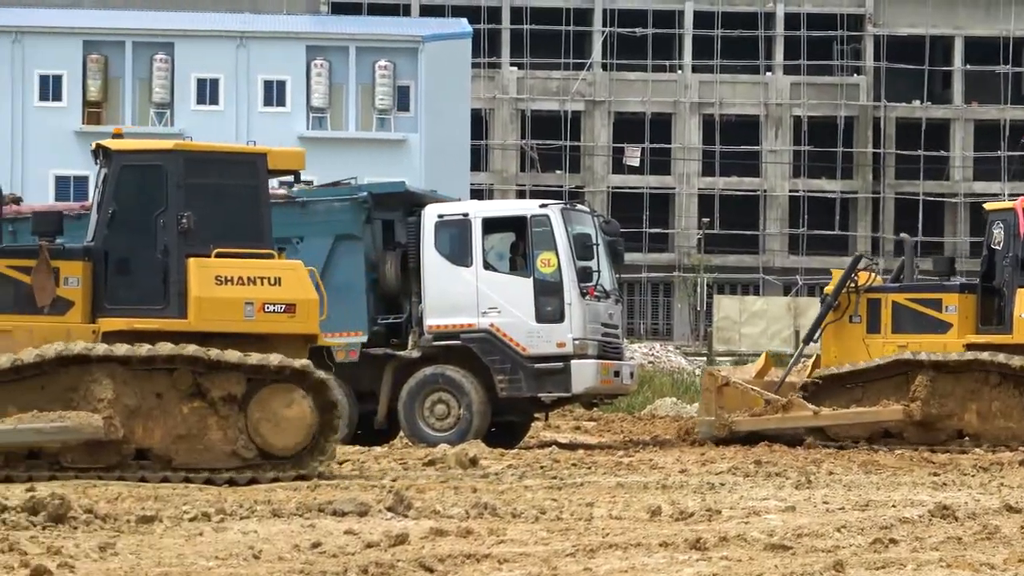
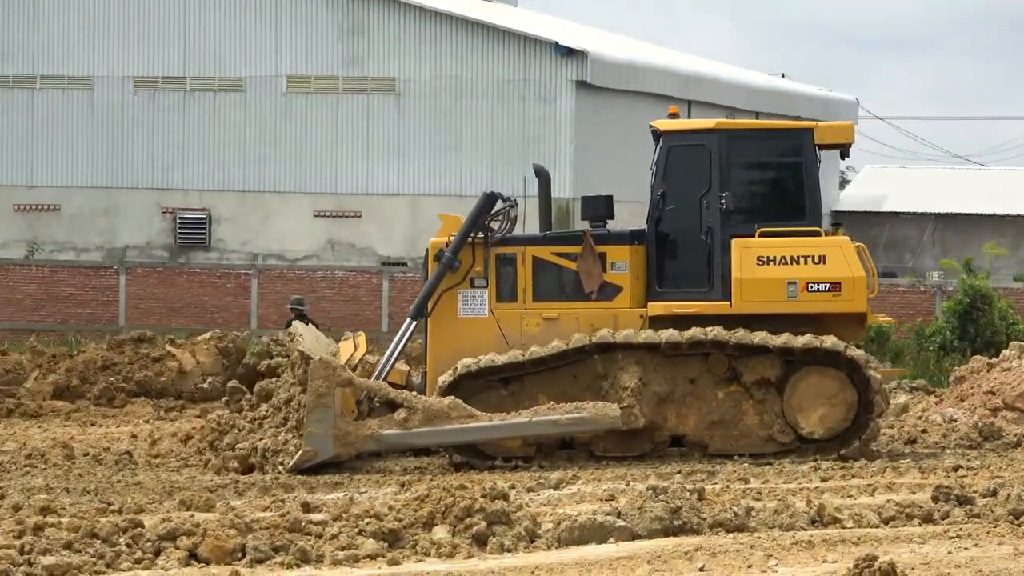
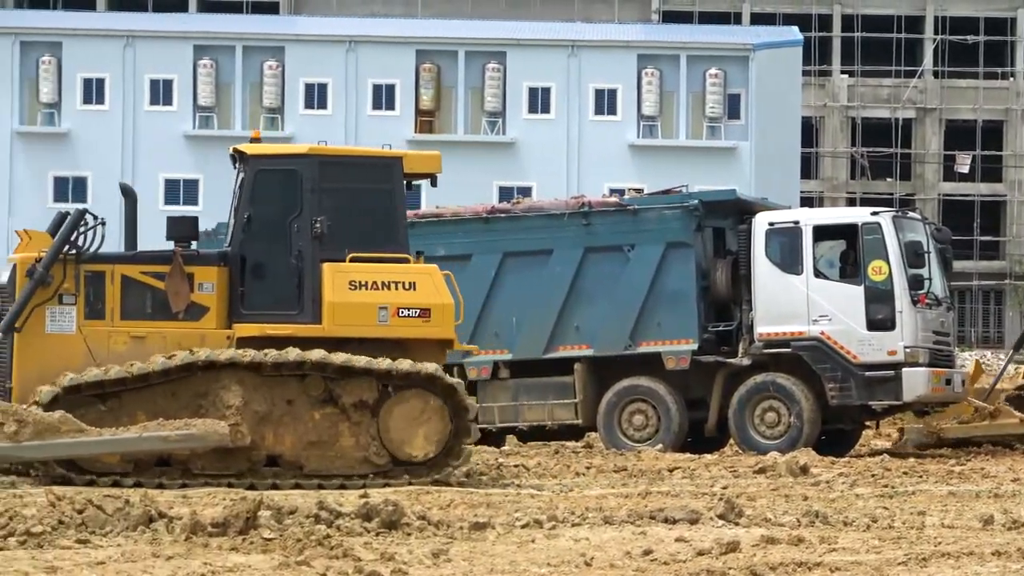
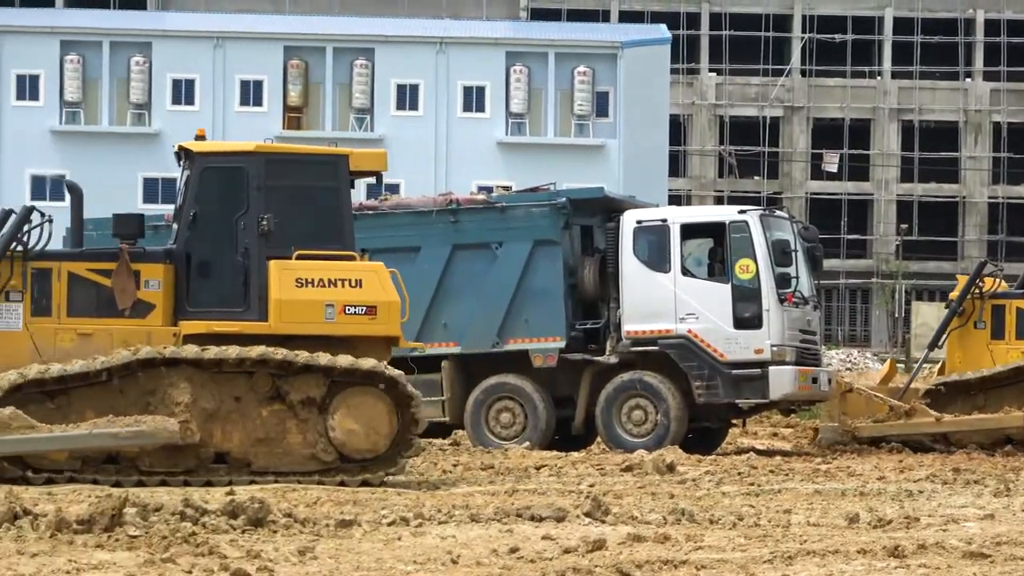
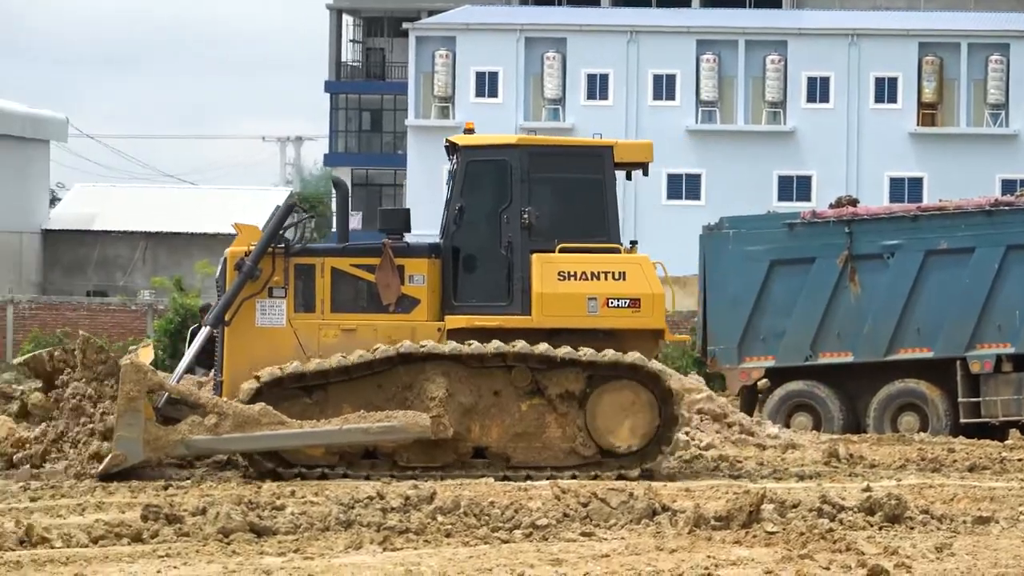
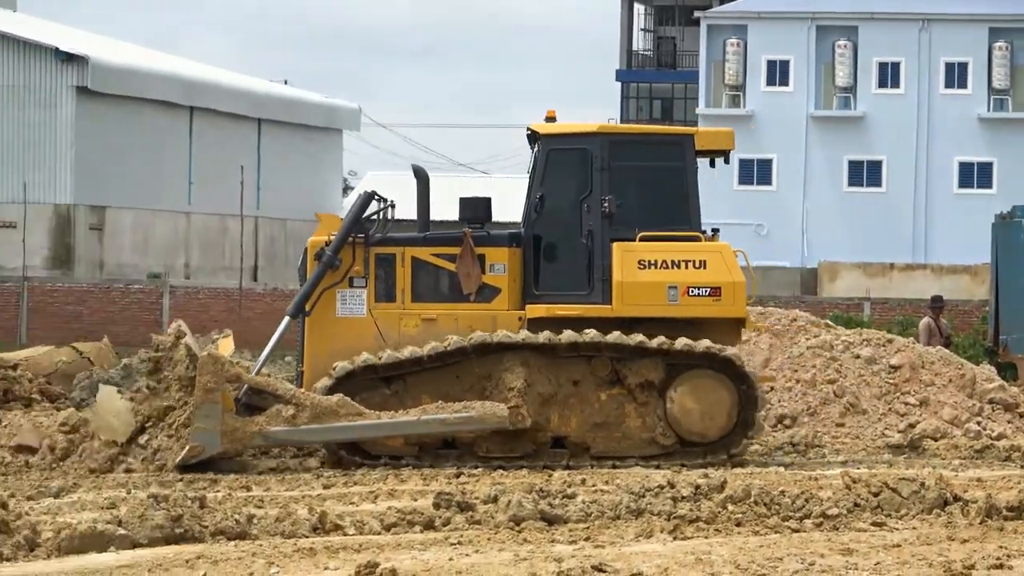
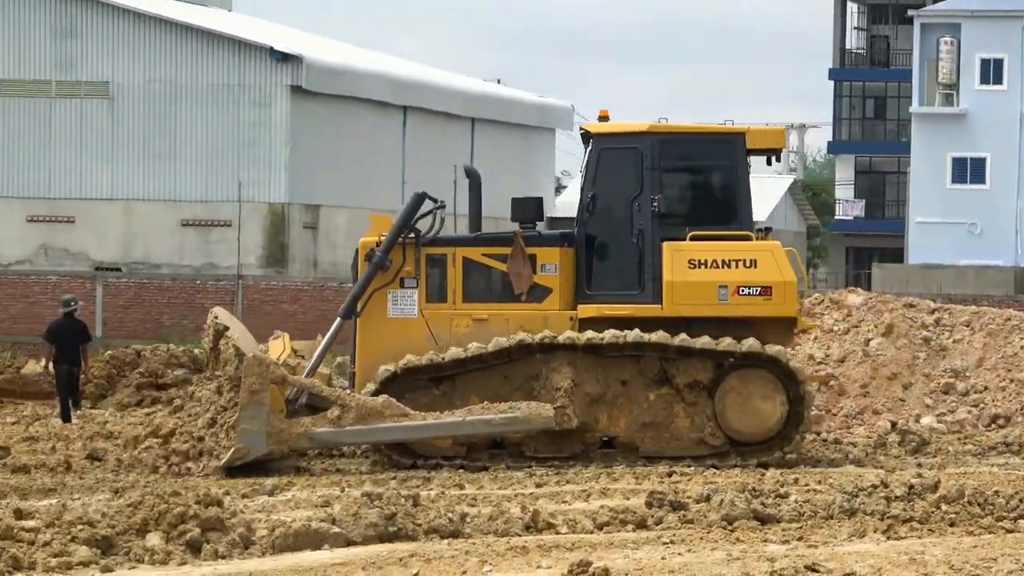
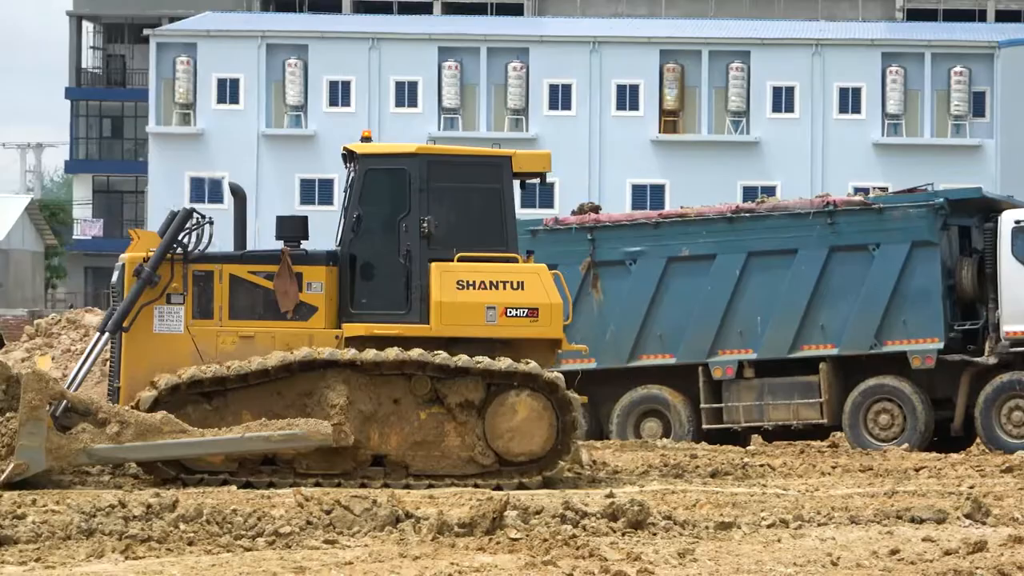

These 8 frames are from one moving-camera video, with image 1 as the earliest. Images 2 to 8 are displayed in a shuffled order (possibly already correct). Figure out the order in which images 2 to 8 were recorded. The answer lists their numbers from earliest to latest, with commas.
4, 3, 8, 5, 6, 7, 2
